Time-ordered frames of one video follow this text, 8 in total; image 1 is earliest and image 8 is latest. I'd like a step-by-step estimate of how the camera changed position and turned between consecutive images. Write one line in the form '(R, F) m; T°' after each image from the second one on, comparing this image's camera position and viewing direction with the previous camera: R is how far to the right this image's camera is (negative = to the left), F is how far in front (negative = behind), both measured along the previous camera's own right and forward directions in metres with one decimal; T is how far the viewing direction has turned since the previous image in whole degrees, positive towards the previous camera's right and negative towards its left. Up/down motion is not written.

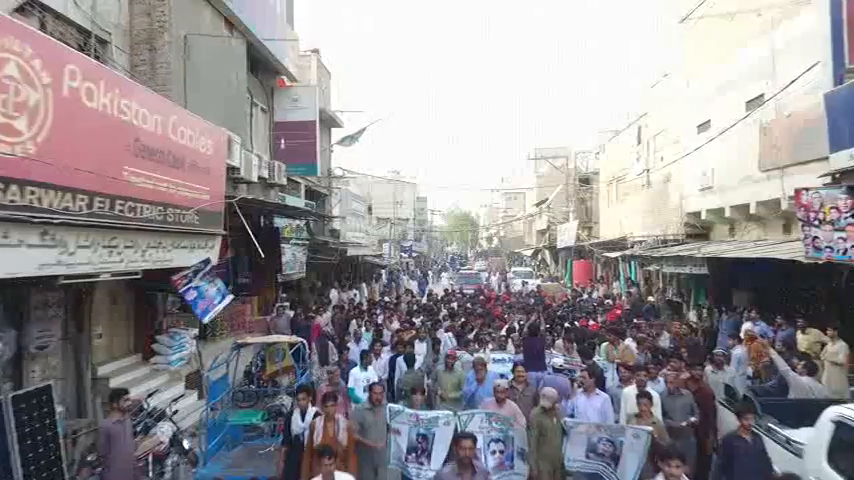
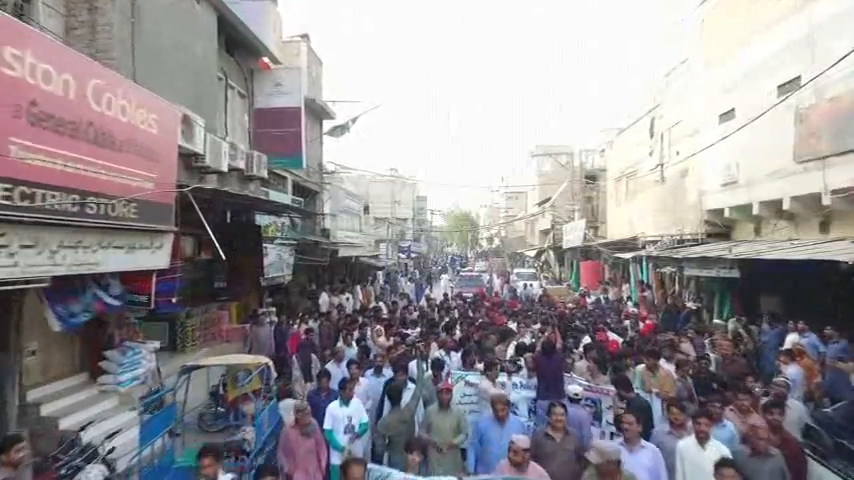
(+0.1, +1.8) m; 0°
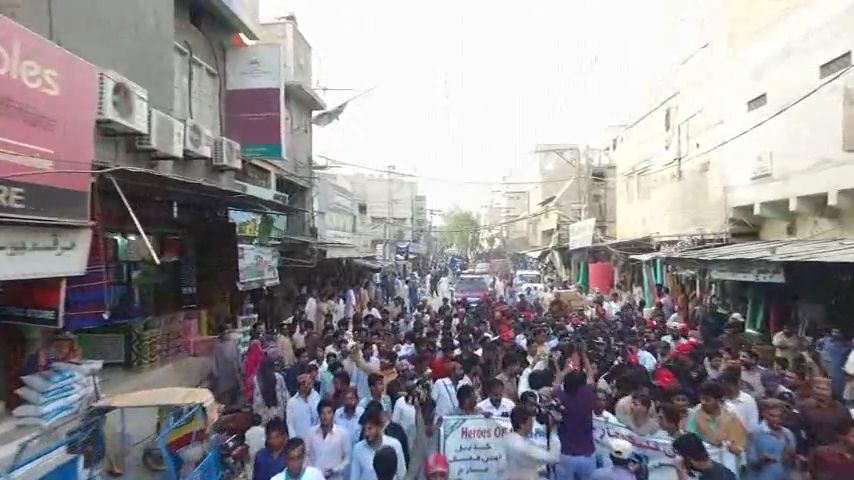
(+0.1, +2.0) m; 0°
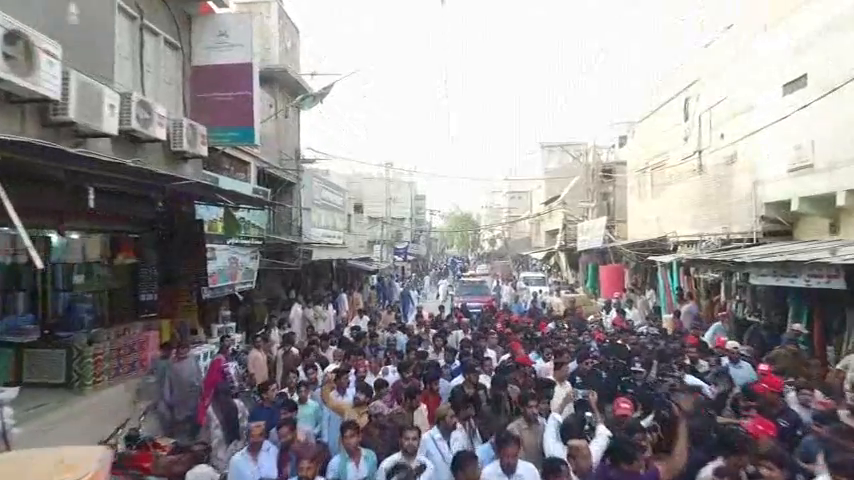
(+0.1, +2.0) m; 0°
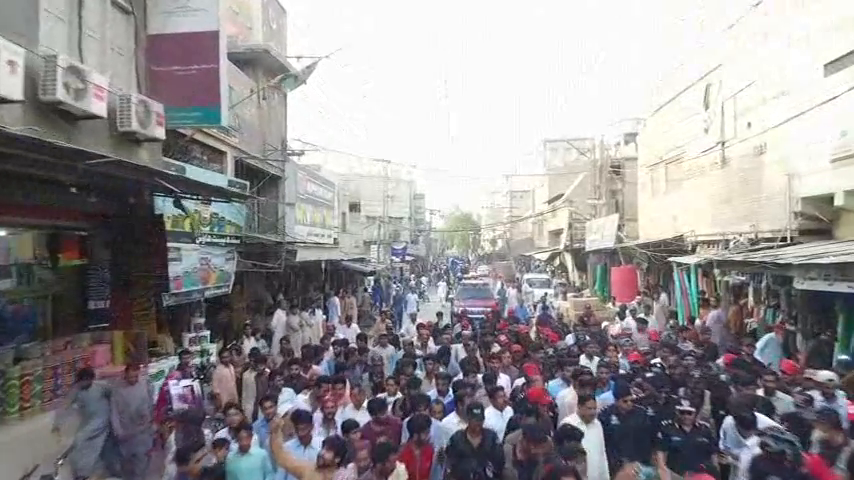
(+0.1, +1.8) m; 0°
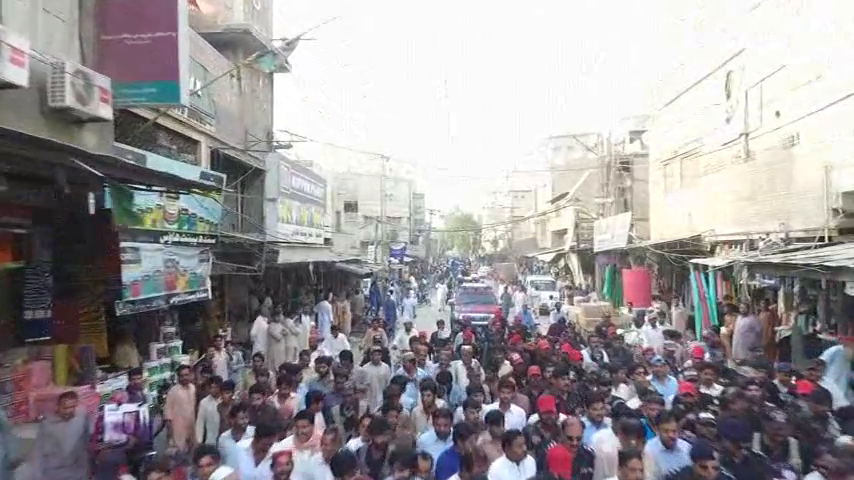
(+0.1, +1.6) m; 0°
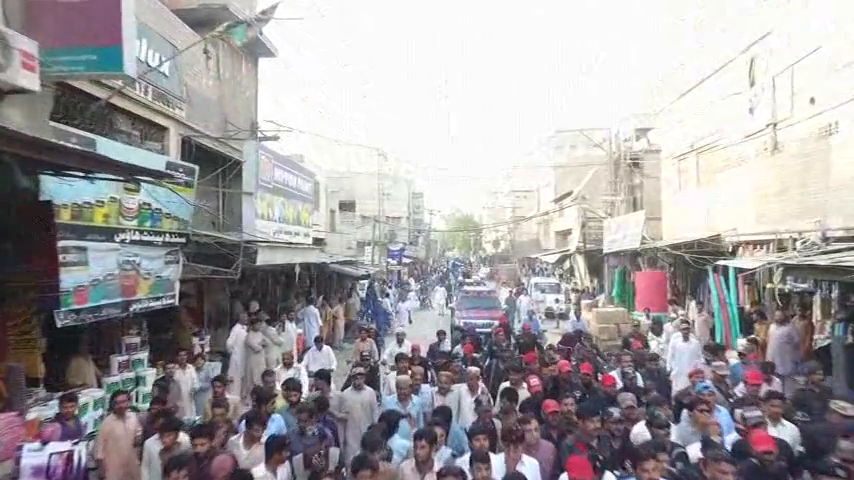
(+0.1, +1.6) m; 0°
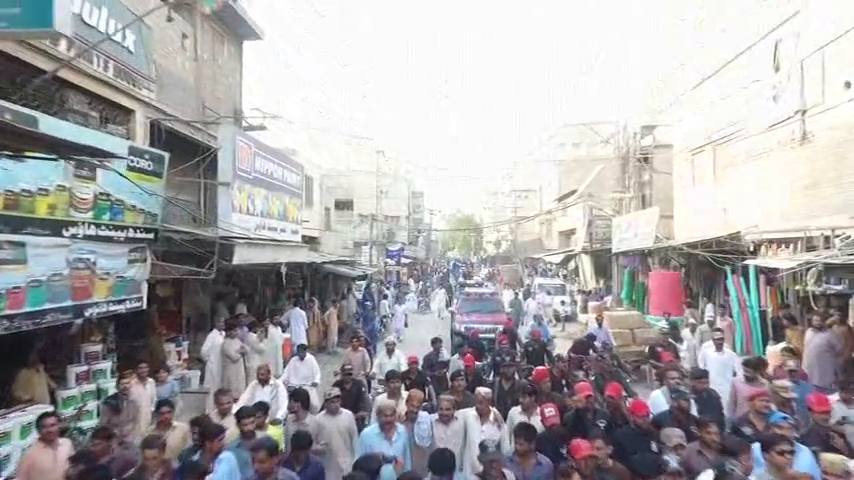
(+0.1, +1.3) m; 0°
